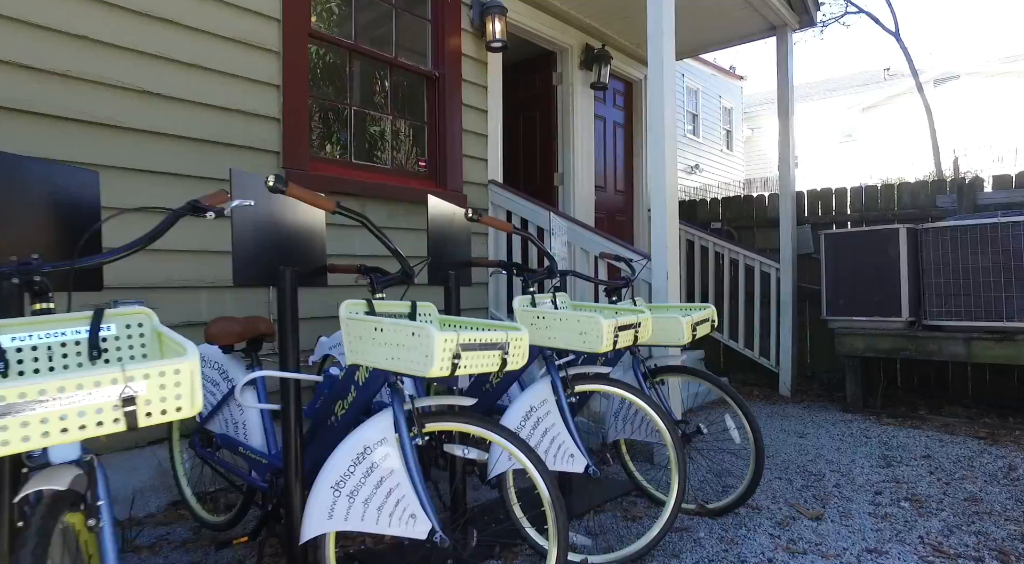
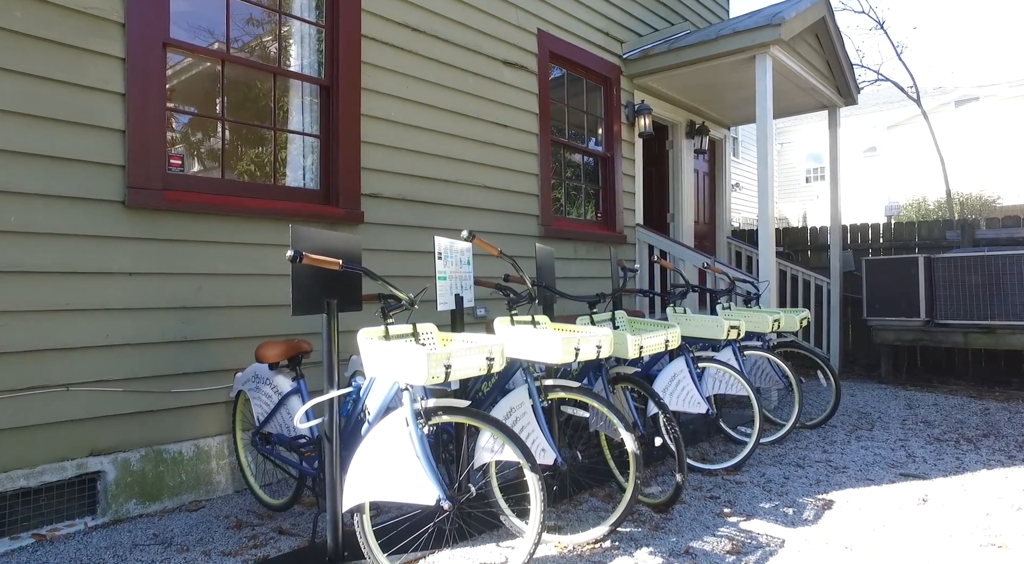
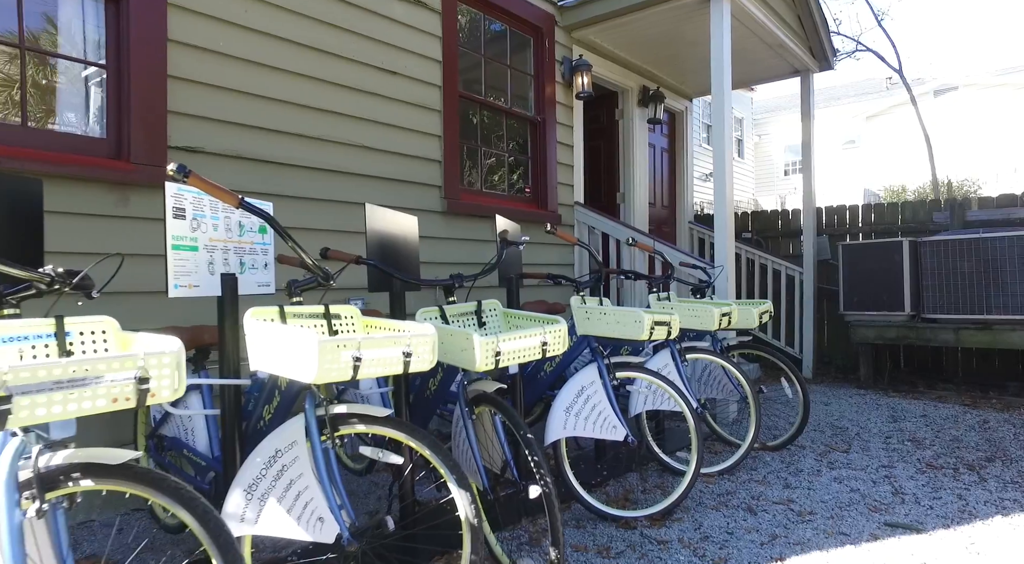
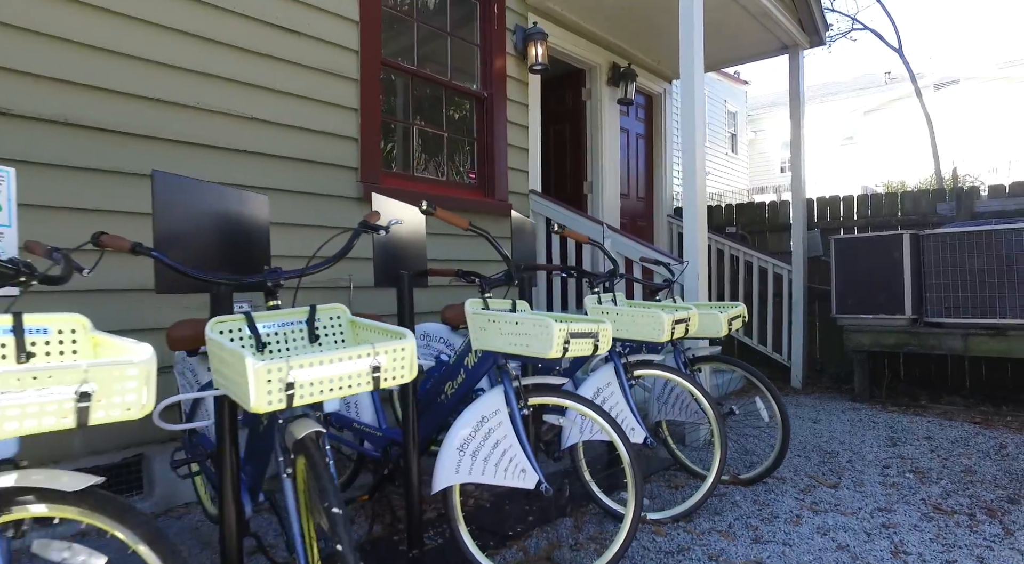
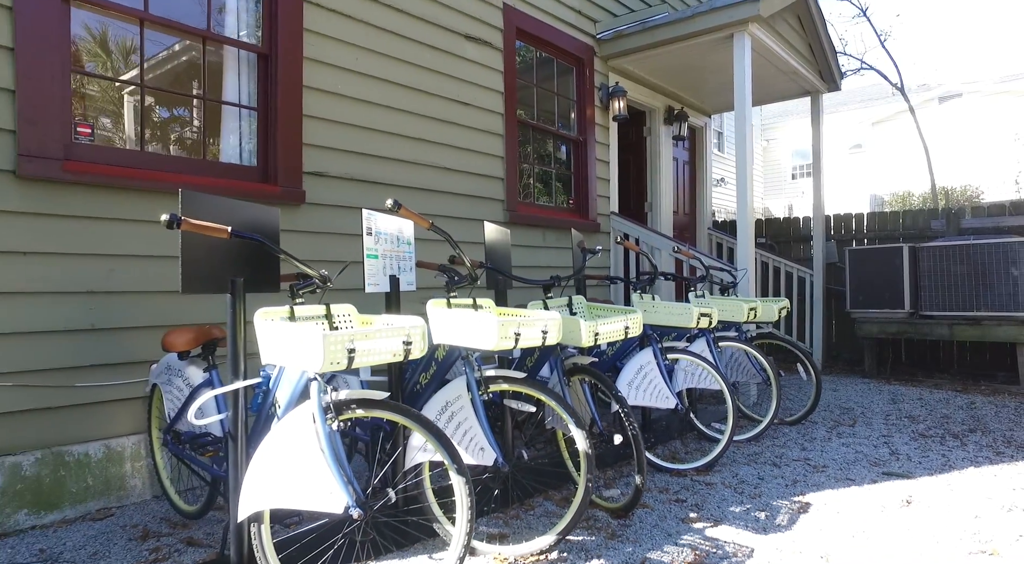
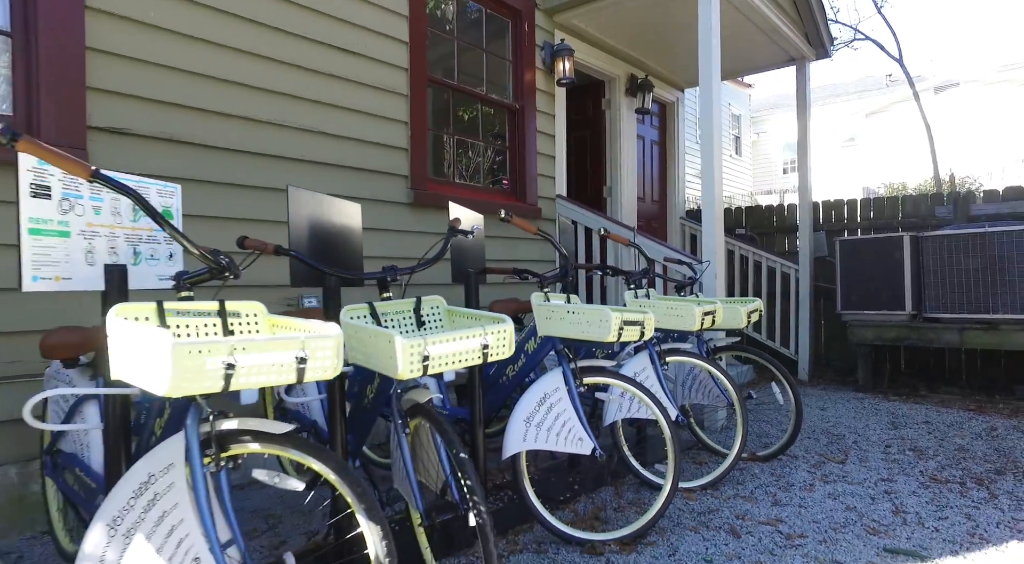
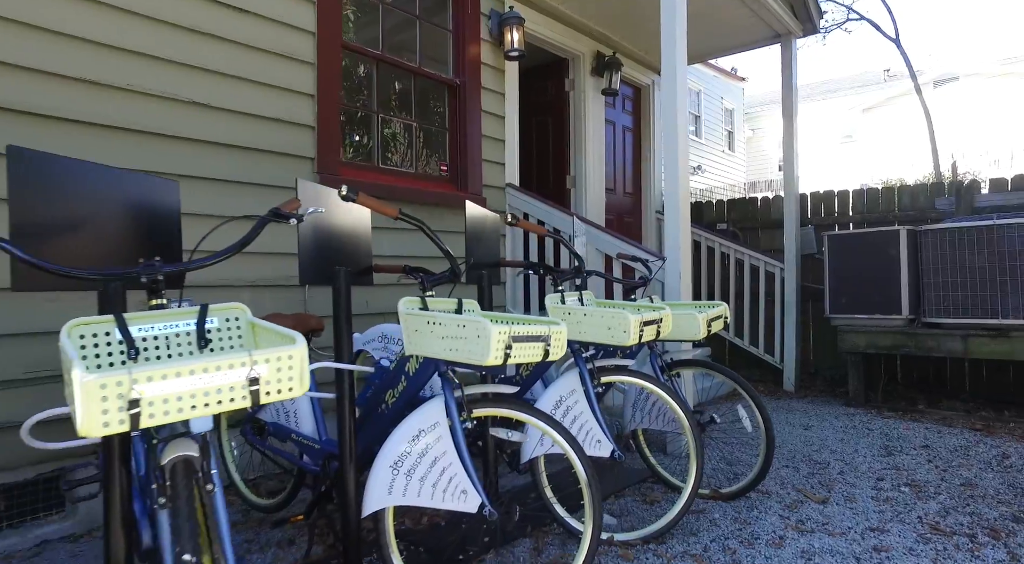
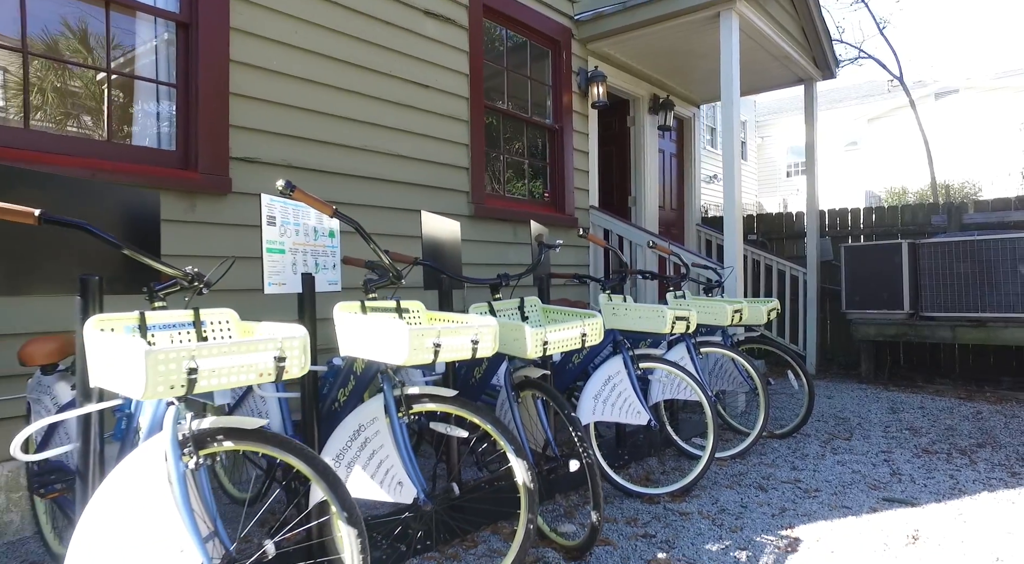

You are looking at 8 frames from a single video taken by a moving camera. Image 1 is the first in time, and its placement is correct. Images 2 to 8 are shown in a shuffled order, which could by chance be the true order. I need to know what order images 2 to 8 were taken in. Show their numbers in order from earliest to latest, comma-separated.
7, 4, 6, 3, 8, 5, 2
